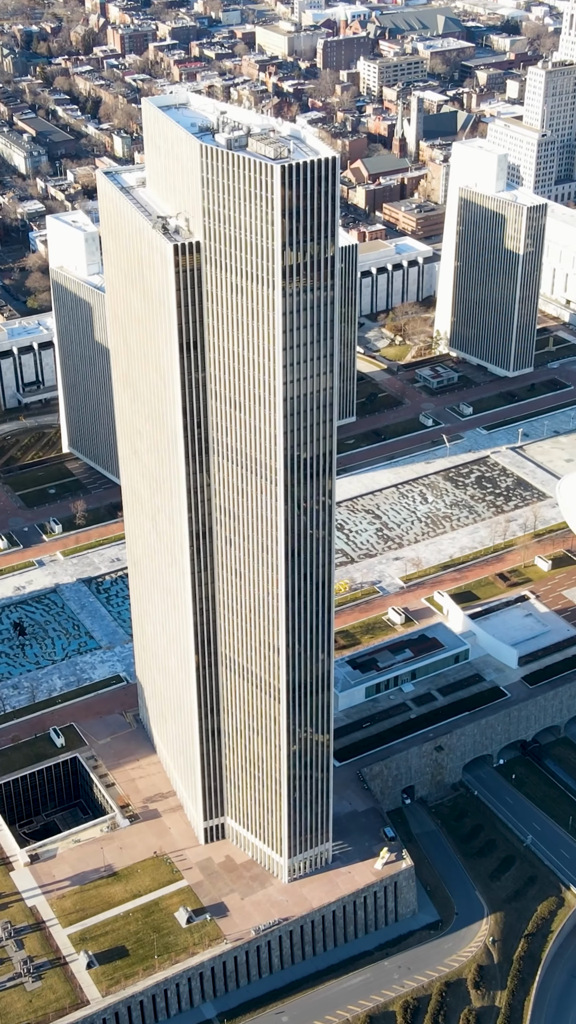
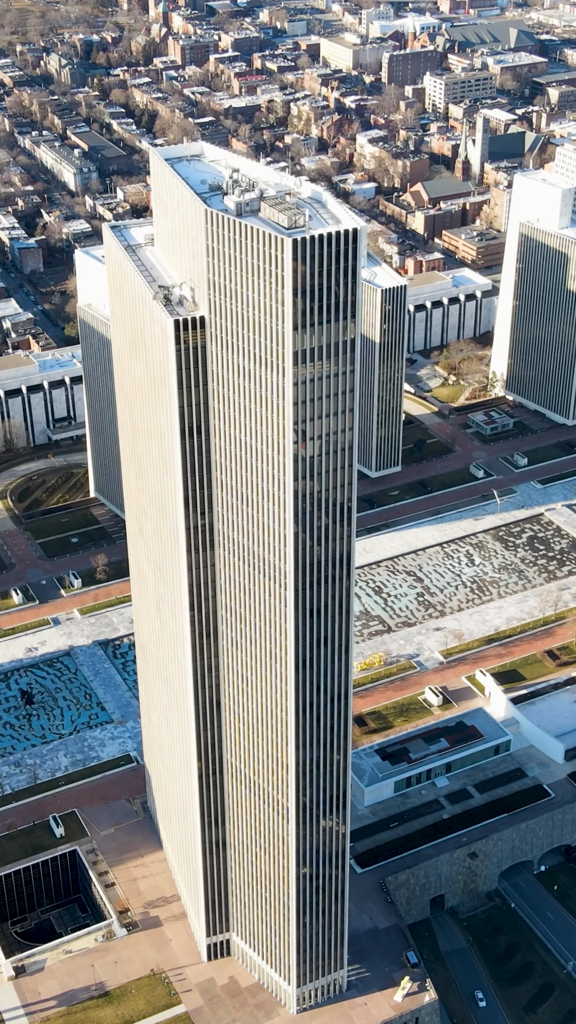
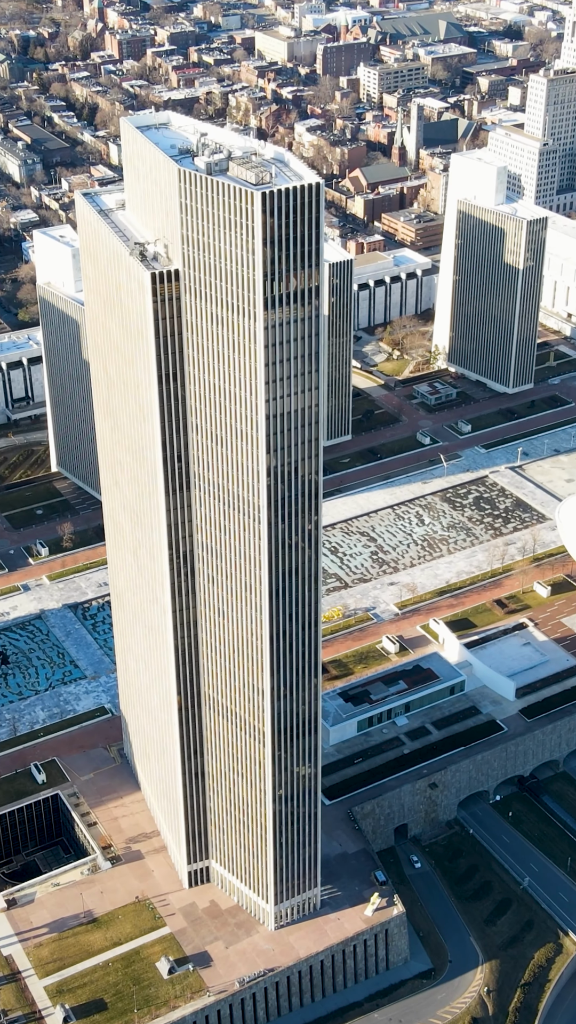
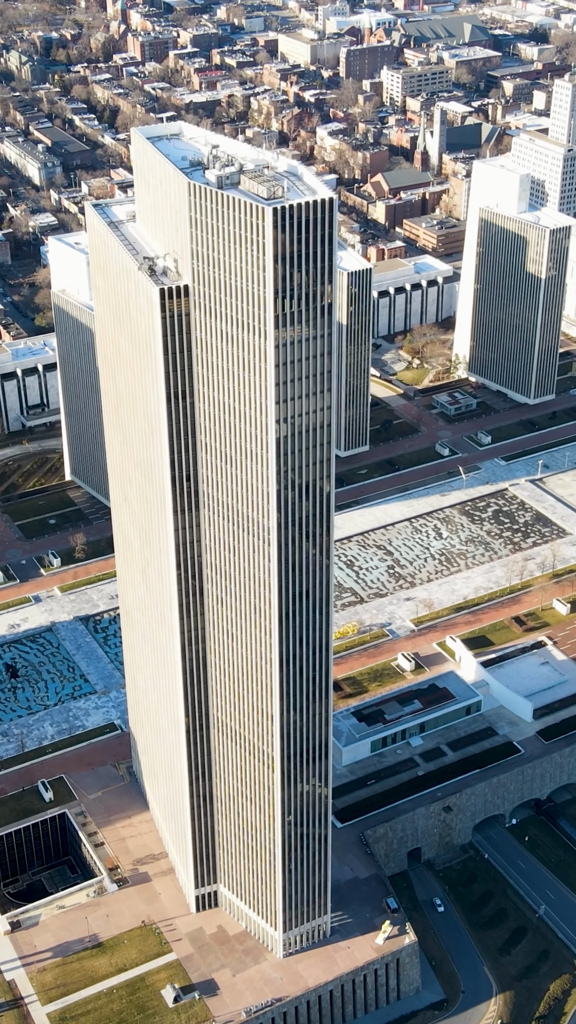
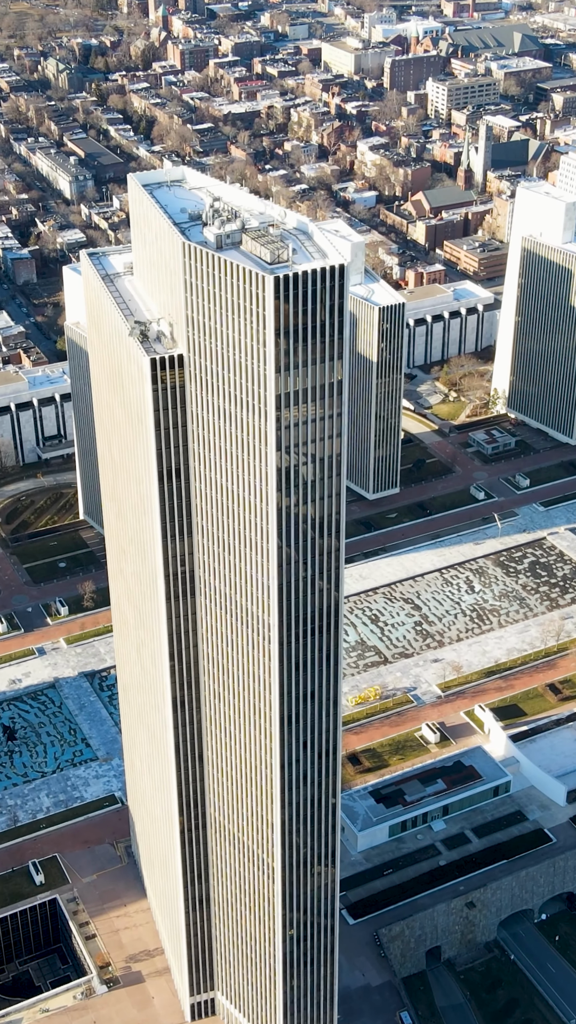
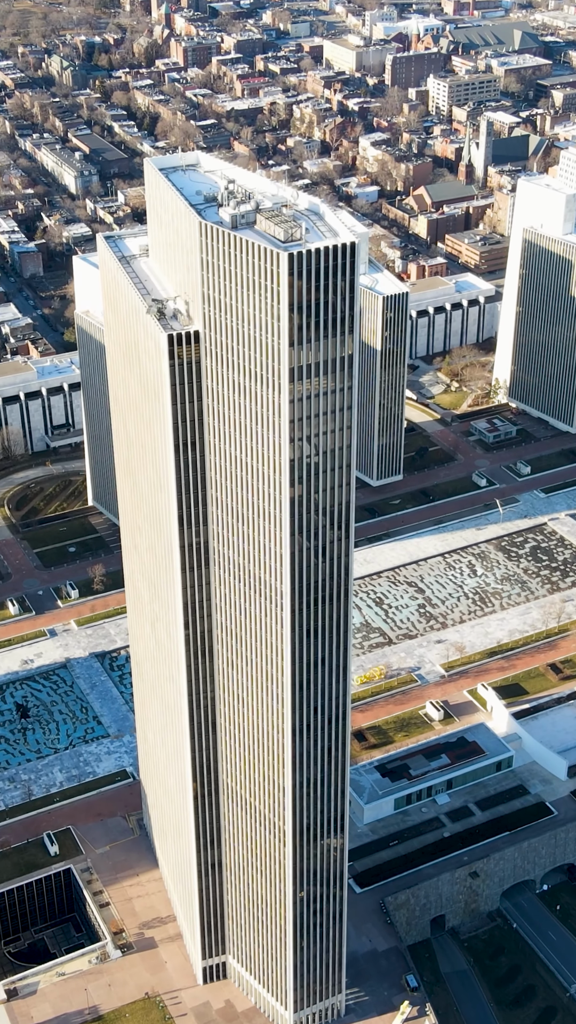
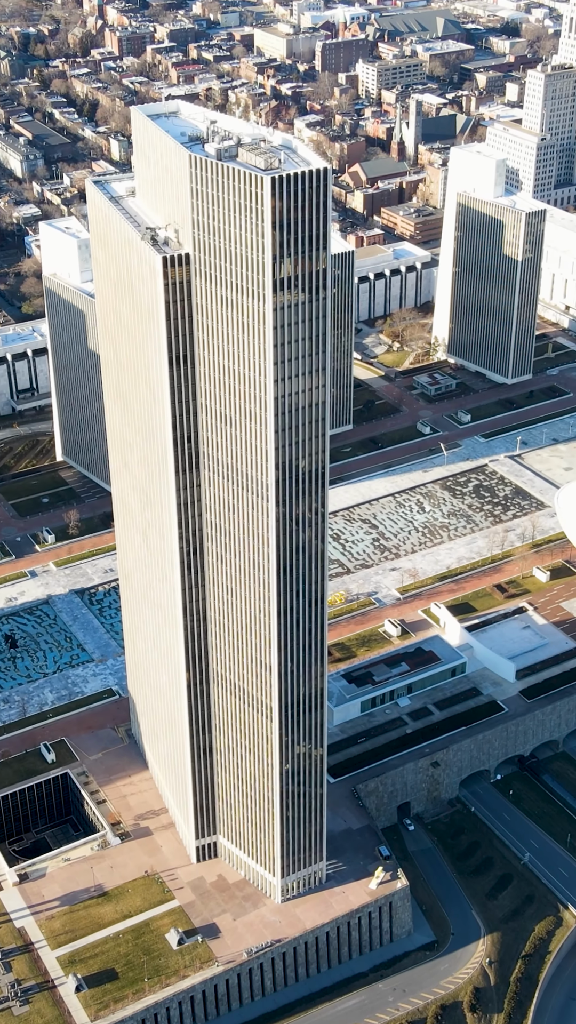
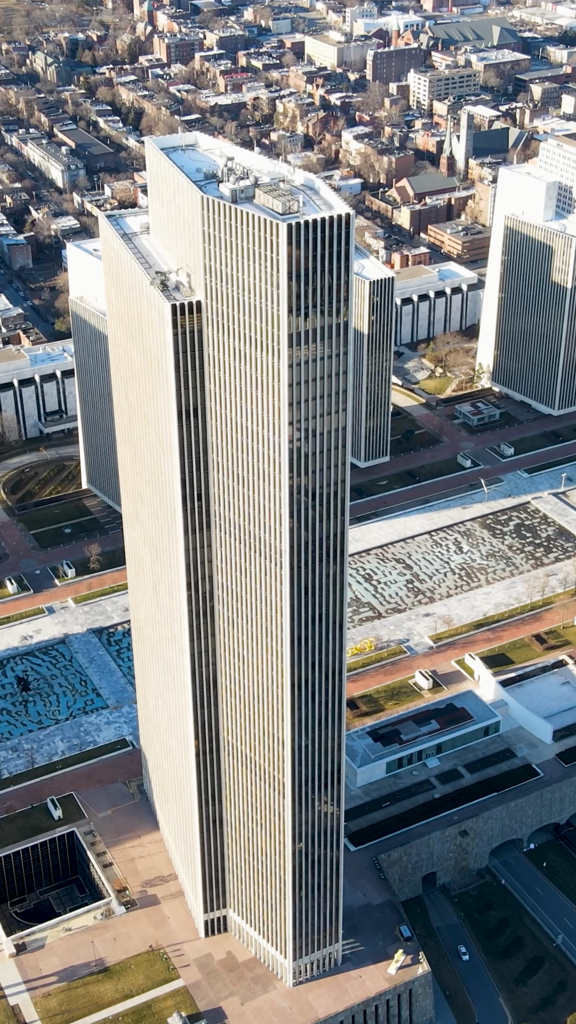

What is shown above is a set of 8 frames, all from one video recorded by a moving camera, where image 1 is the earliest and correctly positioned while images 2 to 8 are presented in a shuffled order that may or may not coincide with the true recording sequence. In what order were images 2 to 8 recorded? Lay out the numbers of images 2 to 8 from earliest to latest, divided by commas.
7, 3, 4, 8, 2, 6, 5
